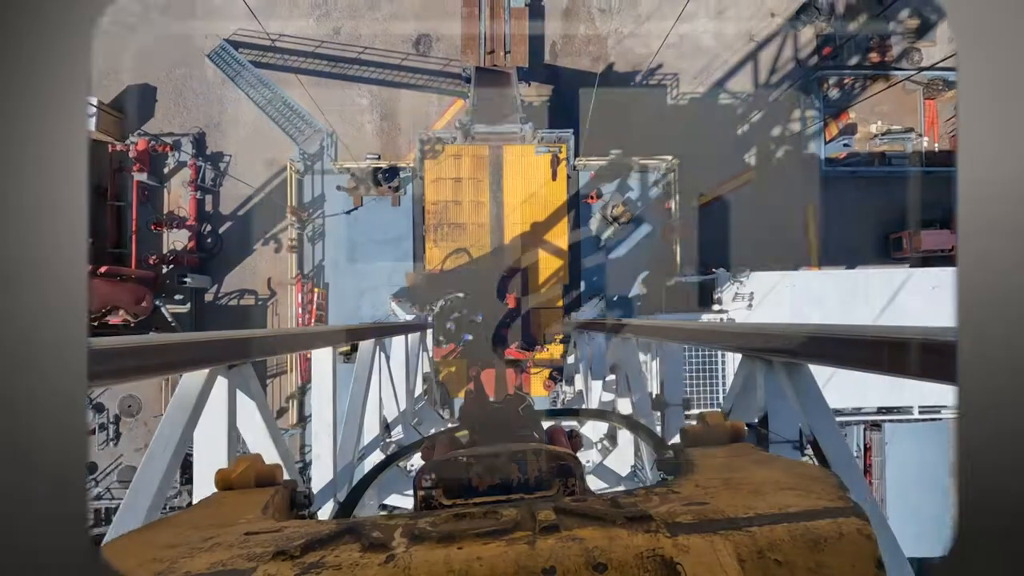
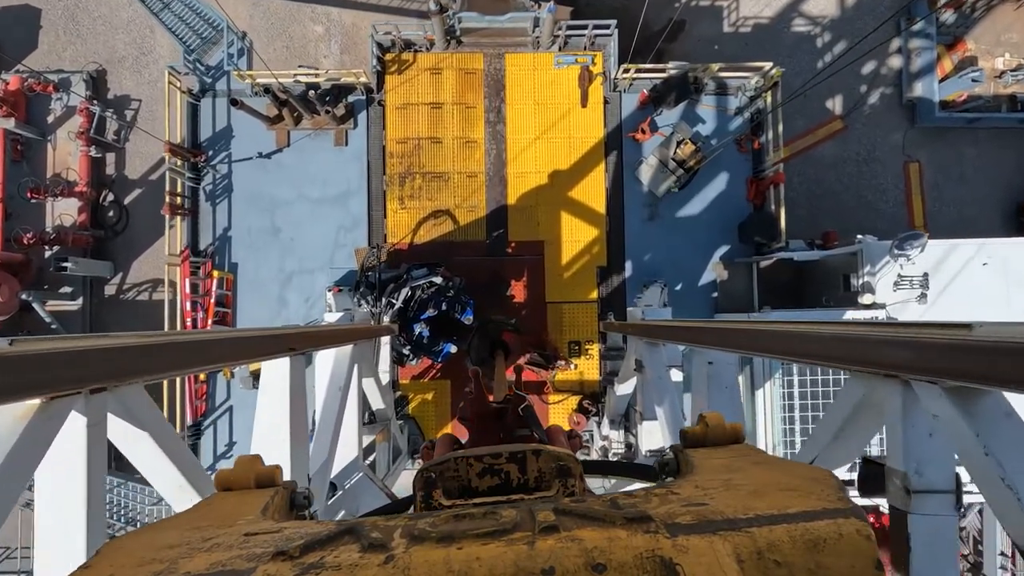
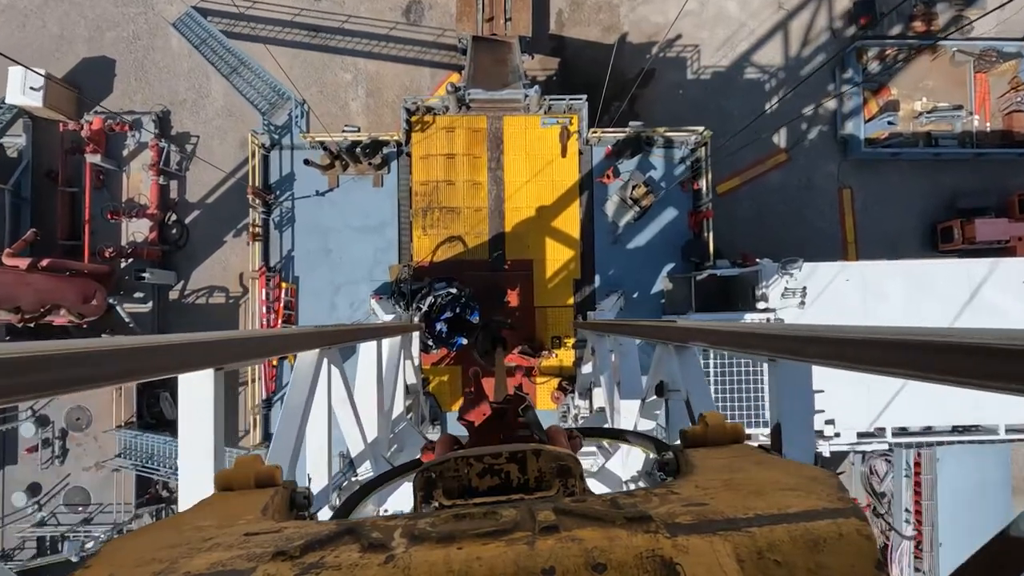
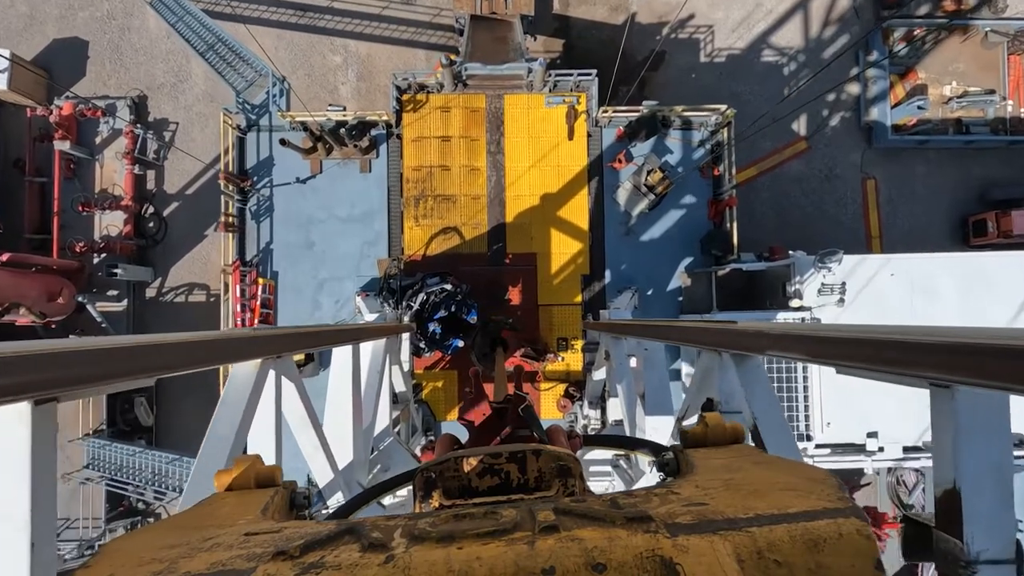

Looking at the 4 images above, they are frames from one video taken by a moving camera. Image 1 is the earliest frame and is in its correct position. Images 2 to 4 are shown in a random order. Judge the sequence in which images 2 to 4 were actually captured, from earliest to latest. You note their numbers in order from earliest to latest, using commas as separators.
3, 4, 2
